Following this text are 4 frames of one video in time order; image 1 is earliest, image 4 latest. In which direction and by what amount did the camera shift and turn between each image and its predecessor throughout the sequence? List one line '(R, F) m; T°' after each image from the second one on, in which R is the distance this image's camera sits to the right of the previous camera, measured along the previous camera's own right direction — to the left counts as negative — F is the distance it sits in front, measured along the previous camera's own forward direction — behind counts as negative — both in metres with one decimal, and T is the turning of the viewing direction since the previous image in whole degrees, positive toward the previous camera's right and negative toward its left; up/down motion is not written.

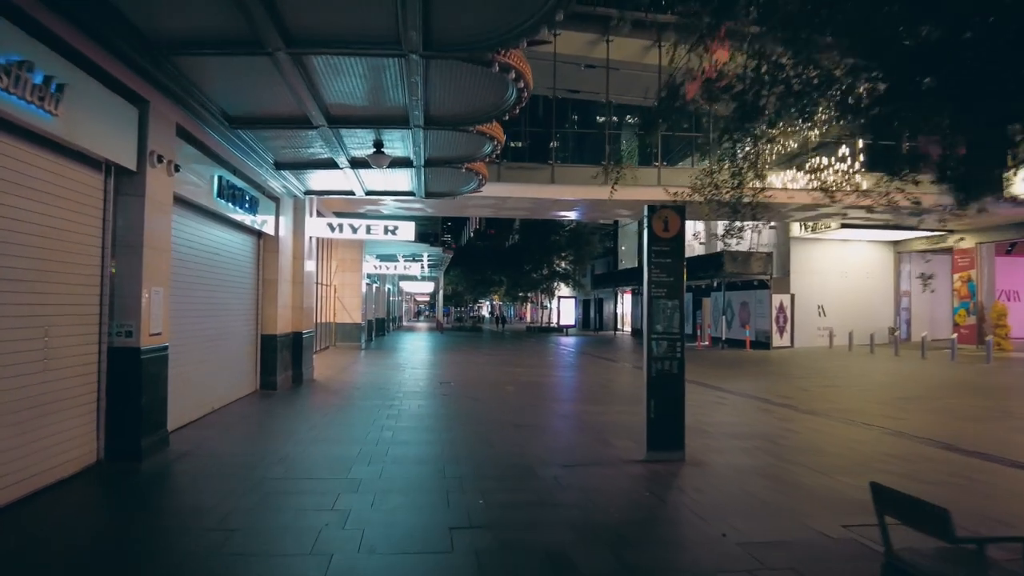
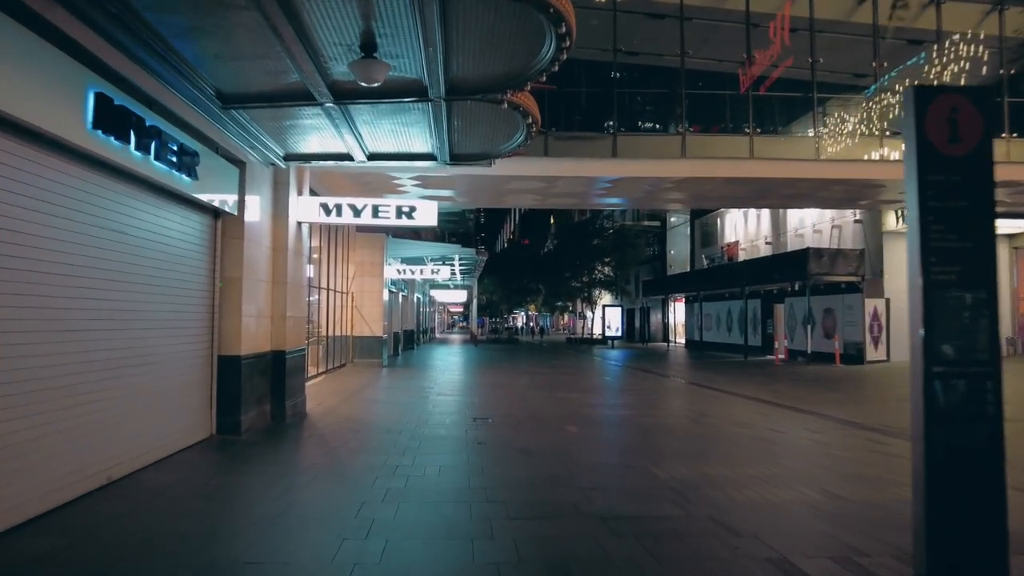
(-0.4, +4.2) m; -3°
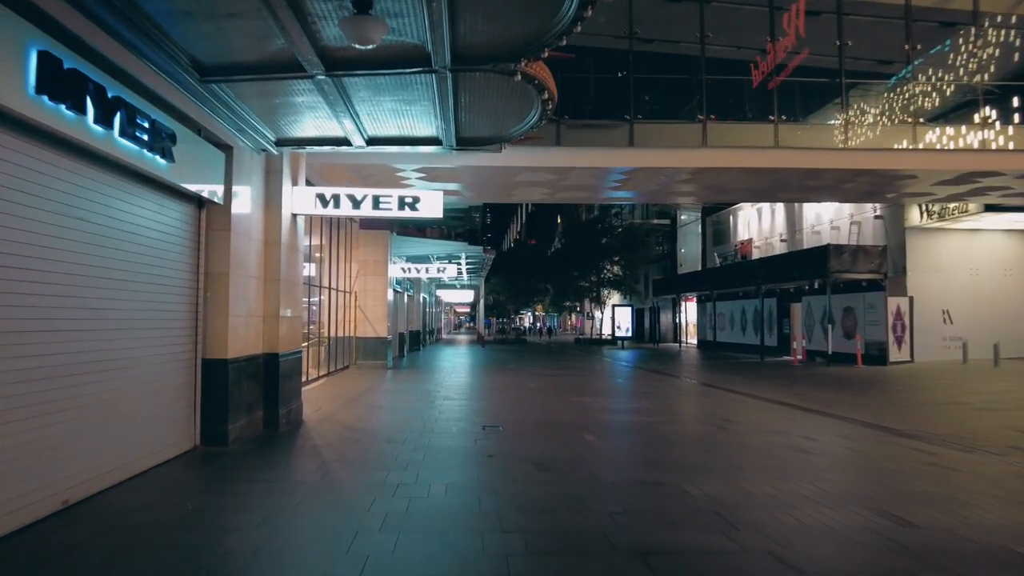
(-0.1, +0.9) m; -1°
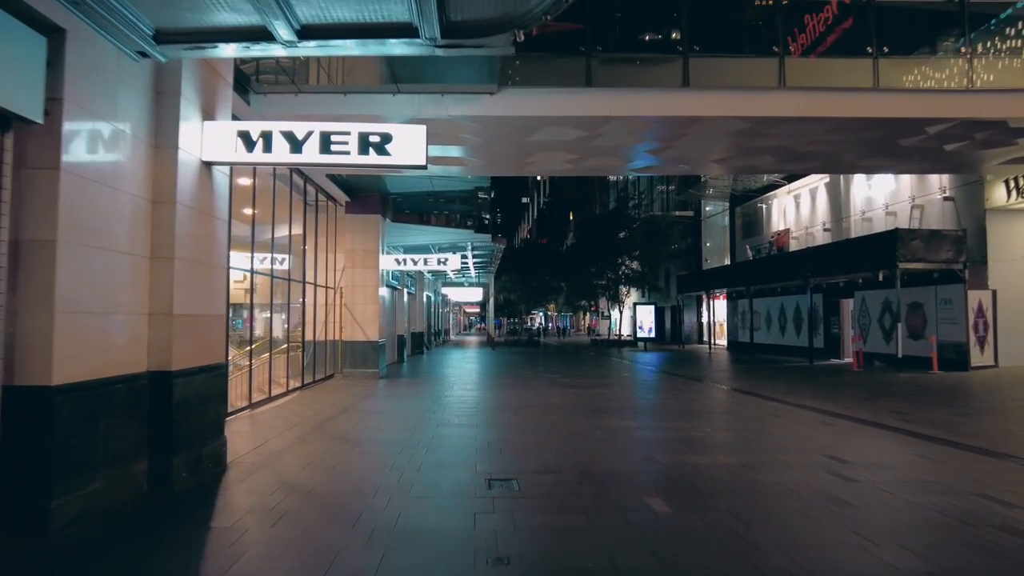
(-0.1, +3.6) m; -1°
